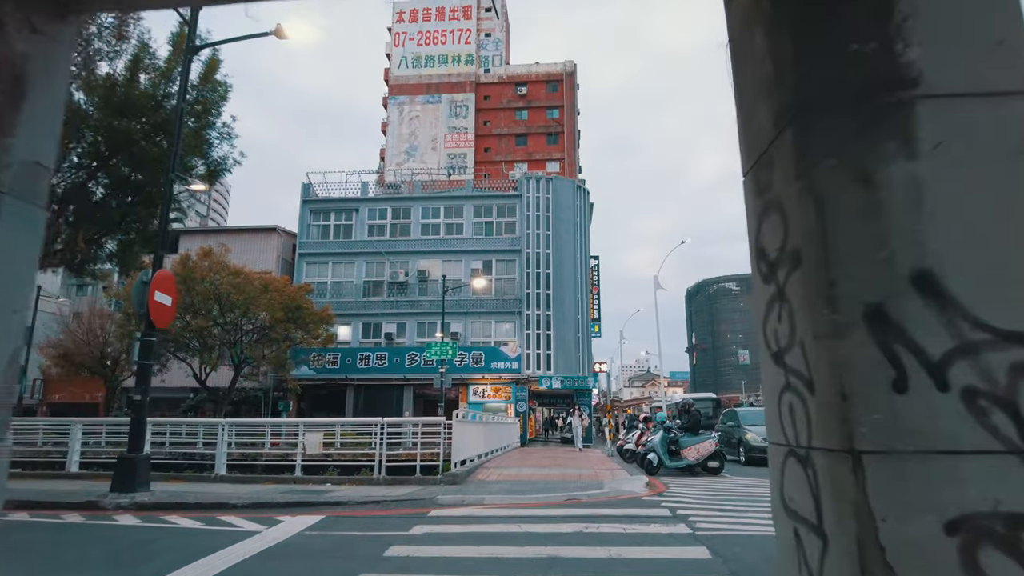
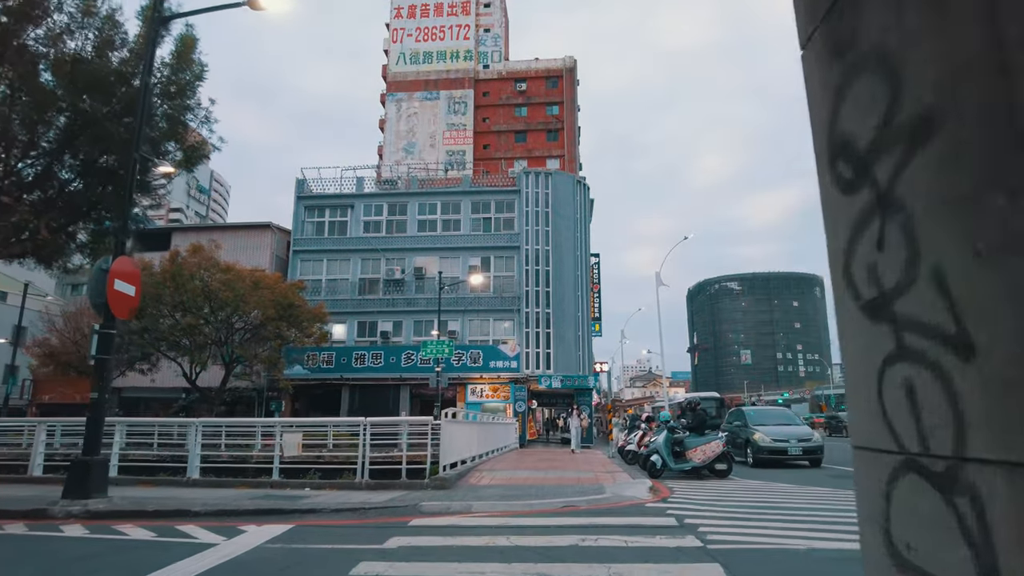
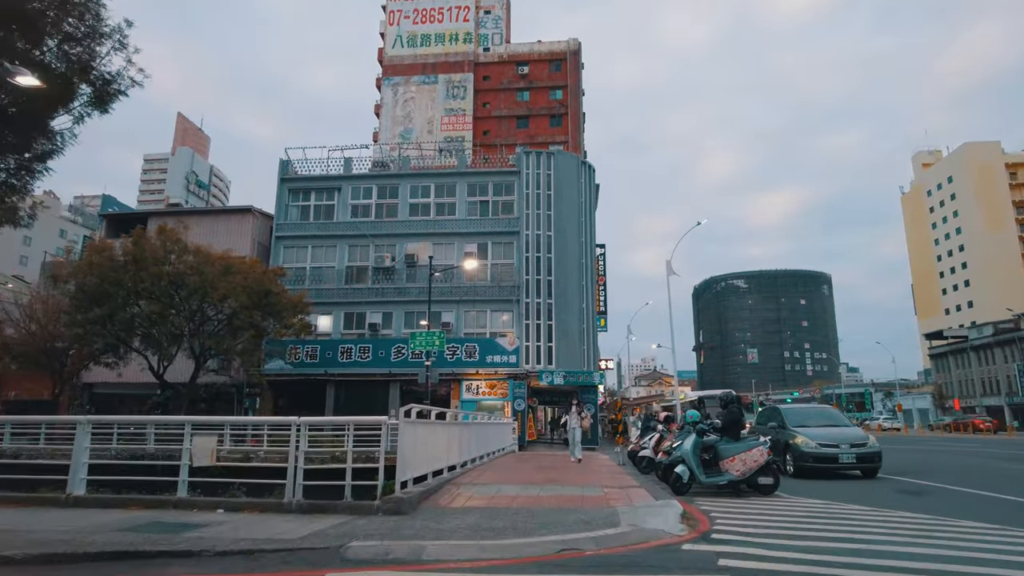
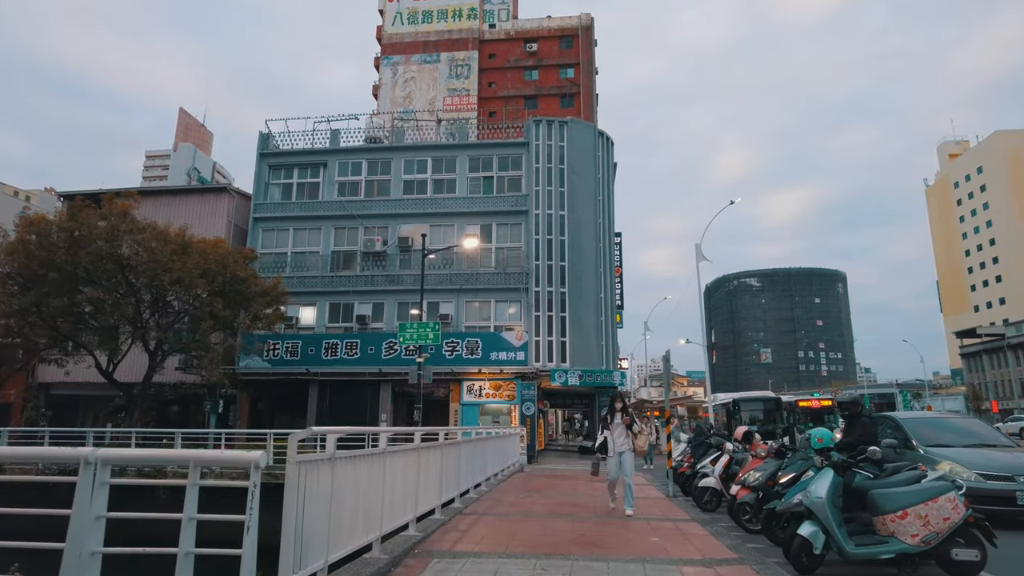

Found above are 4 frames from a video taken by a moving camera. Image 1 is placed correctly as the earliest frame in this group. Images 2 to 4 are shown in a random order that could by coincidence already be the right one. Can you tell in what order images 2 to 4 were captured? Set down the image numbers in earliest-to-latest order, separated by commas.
2, 3, 4
